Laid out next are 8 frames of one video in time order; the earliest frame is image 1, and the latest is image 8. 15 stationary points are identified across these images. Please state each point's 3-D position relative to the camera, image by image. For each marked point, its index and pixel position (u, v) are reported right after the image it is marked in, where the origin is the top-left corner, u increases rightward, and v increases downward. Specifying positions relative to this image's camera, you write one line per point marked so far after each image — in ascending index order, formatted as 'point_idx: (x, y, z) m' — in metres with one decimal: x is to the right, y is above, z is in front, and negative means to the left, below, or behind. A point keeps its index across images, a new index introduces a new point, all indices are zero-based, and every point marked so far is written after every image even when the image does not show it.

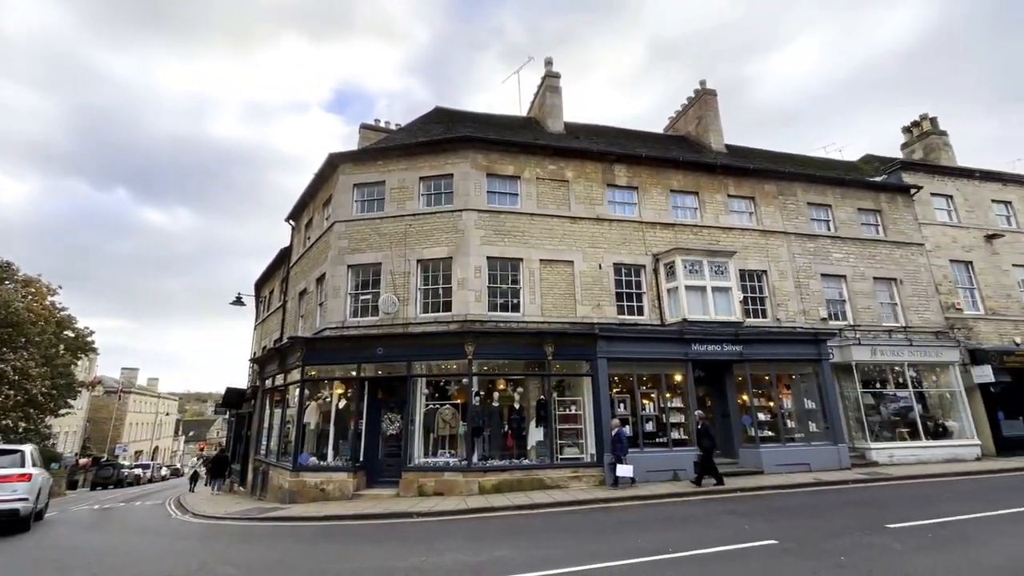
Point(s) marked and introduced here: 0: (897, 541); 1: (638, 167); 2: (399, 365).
0: (+4.9, -3.2, +6.0) m
1: (+4.0, +3.9, +15.3) m
2: (-3.0, -2.1, +12.6) m
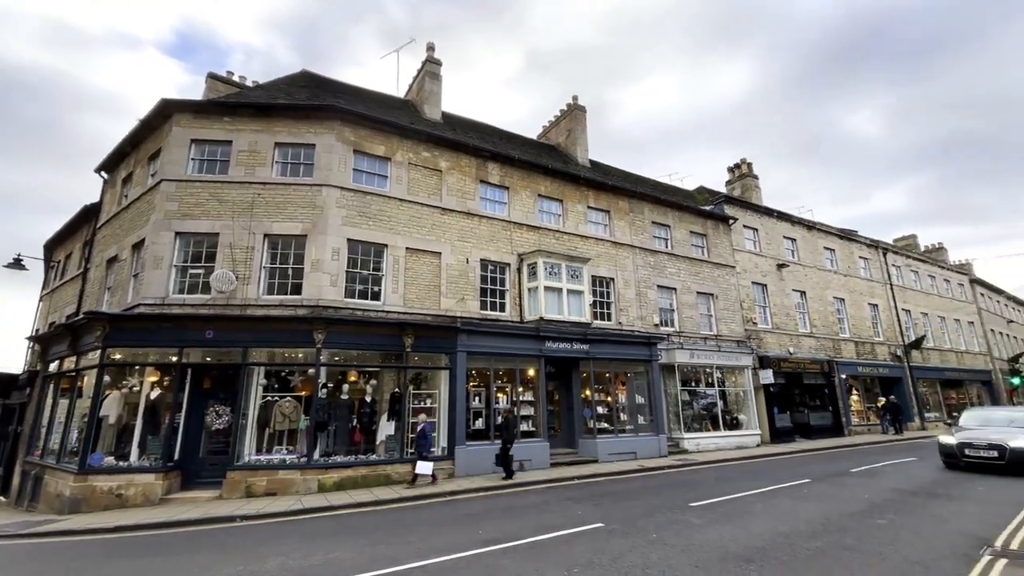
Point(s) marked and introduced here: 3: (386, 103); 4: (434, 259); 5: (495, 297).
0: (+2.7, -3.4, +7.0) m
1: (-0.1, +4.0, +15.6) m
2: (-6.6, -1.5, +11.1) m
3: (-4.5, +6.7, +17.1) m
4: (-2.3, +0.8, +13.7) m
5: (-0.5, -0.3, +14.4) m
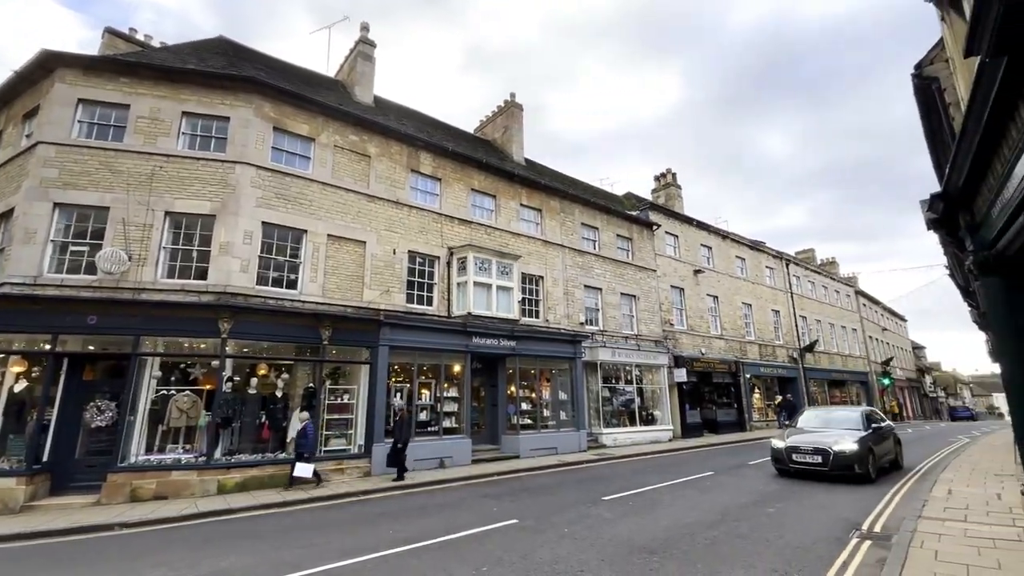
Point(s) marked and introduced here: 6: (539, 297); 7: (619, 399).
0: (+1.5, -3.4, +7.2) m
1: (-2.3, +4.2, +15.3) m
2: (-8.2, -1.1, +10.0) m
3: (-6.7, +7.1, +16.1) m
4: (-4.3, +1.1, +13.1) m
5: (-2.7, -0.1, +14.1) m
6: (+1.0, -0.3, +16.6) m
7: (+4.1, -4.2, +17.9) m
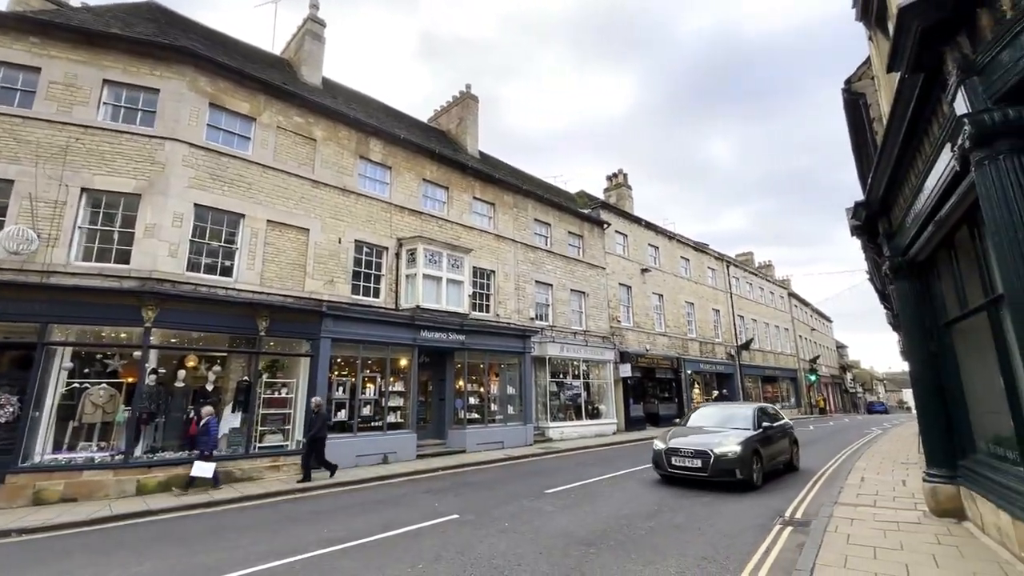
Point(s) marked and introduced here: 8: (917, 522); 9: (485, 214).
0: (+0.6, -3.3, +7.3) m
1: (-3.7, +4.5, +14.9) m
2: (-9.3, -0.8, +9.1) m
3: (-8.2, +7.4, +15.2) m
4: (-5.6, +1.4, +12.5) m
5: (-4.2, +0.2, +13.7) m
6: (-0.8, -0.1, +16.5) m
7: (+2.1, -4.0, +18.2) m
8: (+5.1, -2.9, +5.9) m
9: (-1.0, +2.7, +17.1) m
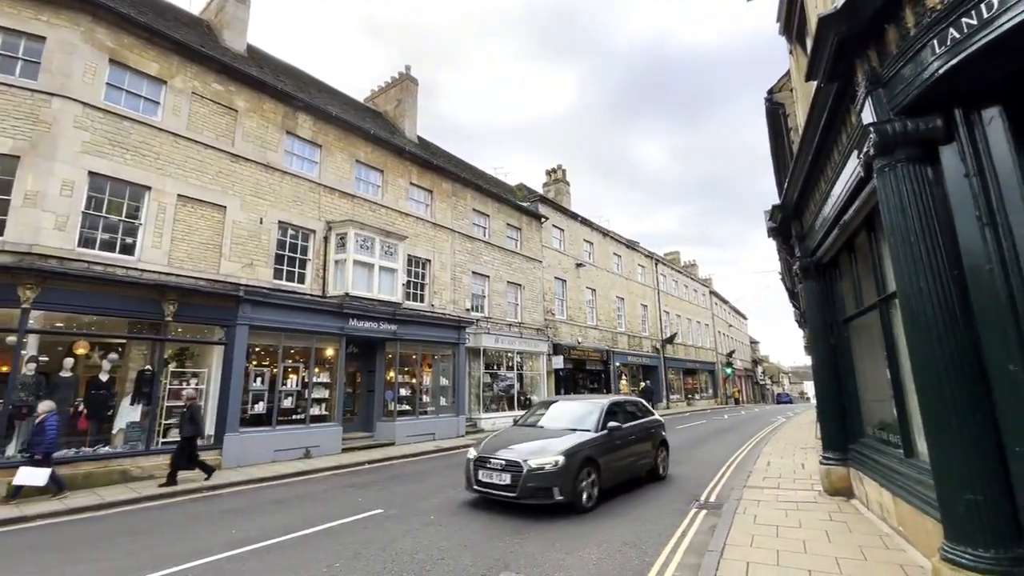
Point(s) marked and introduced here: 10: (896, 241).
0: (-0.5, -3.2, +7.2) m
1: (-5.6, +4.9, +14.1) m
2: (-10.5, -0.3, +7.6) m
3: (-10.0, +8.0, +13.7) m
4: (-7.2, +1.8, +11.5) m
5: (-6.0, +0.6, +12.9) m
6: (-3.0, +0.2, +16.2) m
7: (-0.5, -3.7, +18.2) m
8: (+4.1, -2.9, +6.4) m
9: (-3.2, +3.1, +16.7) m
10: (+2.8, +0.3, +3.5) m
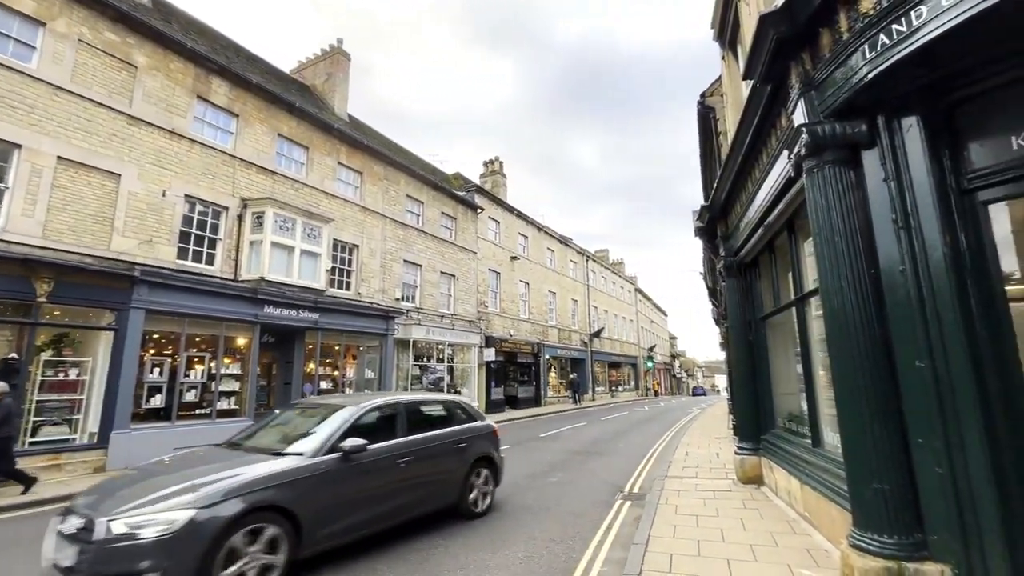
0: (-1.6, -3.0, +6.9) m
1: (-7.3, +5.3, +12.8) m
2: (-11.4, +0.2, +5.8) m
3: (-11.5, +8.6, +11.8) m
4: (-8.6, +2.3, +10.1) m
5: (-7.7, +1.0, +11.6) m
6: (-5.2, +0.7, +15.3) m
7: (-3.2, -3.3, +17.8) m
8: (+3.1, -2.9, +6.7) m
9: (-5.4, +3.5, +15.8) m
10: (+2.3, +0.4, +3.6) m
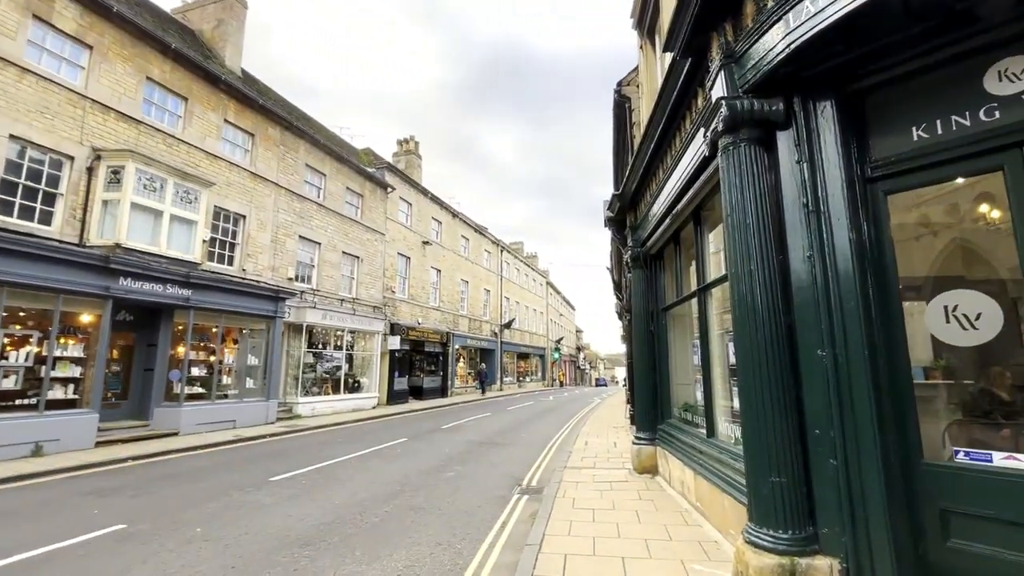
0: (-3.1, -2.6, +6.0) m
1: (-9.3, +6.1, +10.7) m
2: (-12.4, +1.0, +3.1) m
3: (-13.1, +9.4, +8.9) m
4: (-10.3, +3.0, +7.8) m
5: (-9.7, +1.8, +9.5) m
6: (-7.9, +1.4, +13.6) m
7: (-6.5, -2.7, +16.4) m
8: (+1.6, -2.7, +6.7) m
9: (-8.1, +4.2, +14.0) m
10: (+1.6, +0.5, +3.4) m
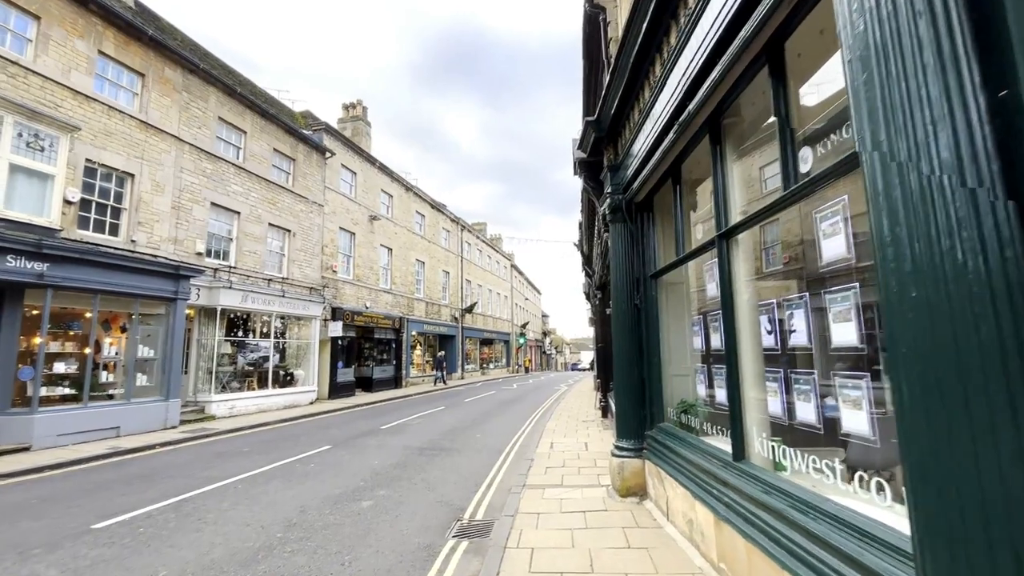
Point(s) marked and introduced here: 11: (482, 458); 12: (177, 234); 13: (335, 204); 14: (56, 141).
0: (-3.6, -2.2, +3.9) m
1: (-10.3, +6.5, +7.9) m
2: (-12.7, +1.2, +0.3) m
3: (-14.0, +9.8, +5.7) m
4: (-11.0, +3.4, +5.0) m
5: (-10.5, +2.2, +6.8) m
6: (-9.1, +1.9, +11.0) m
7: (-7.9, -2.0, +14.0) m
8: (+0.9, -2.3, +4.9) m
9: (-9.3, +4.8, +11.3) m
10: (+1.2, +0.8, +1.5) m
11: (-0.5, -2.7, +7.6) m
12: (-8.6, +1.4, +12.1) m
13: (-7.0, +3.3, +18.7) m
14: (-9.1, +2.9, +9.5) m
